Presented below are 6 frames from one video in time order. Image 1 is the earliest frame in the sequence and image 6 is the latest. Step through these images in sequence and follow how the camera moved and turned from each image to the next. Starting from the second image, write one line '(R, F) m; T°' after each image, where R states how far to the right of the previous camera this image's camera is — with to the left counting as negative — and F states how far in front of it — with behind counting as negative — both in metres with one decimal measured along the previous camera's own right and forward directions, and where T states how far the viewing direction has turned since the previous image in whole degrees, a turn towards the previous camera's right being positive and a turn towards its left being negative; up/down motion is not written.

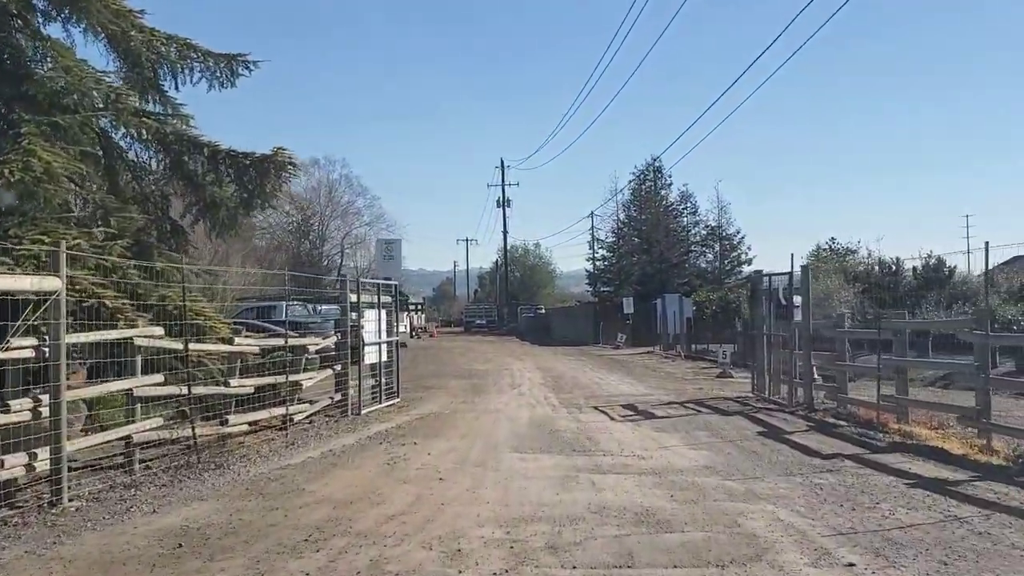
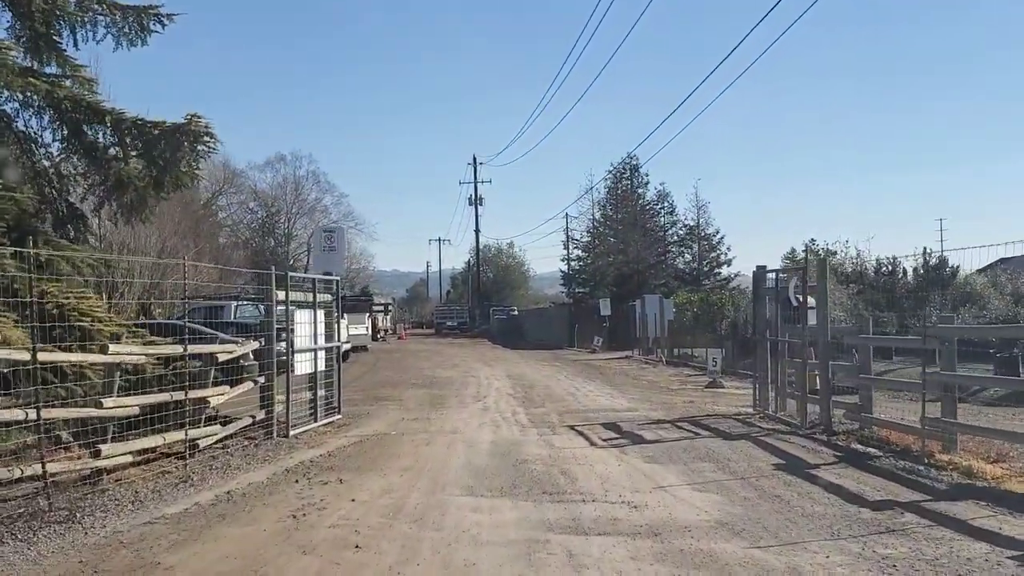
(+0.2, +2.7) m; +1°
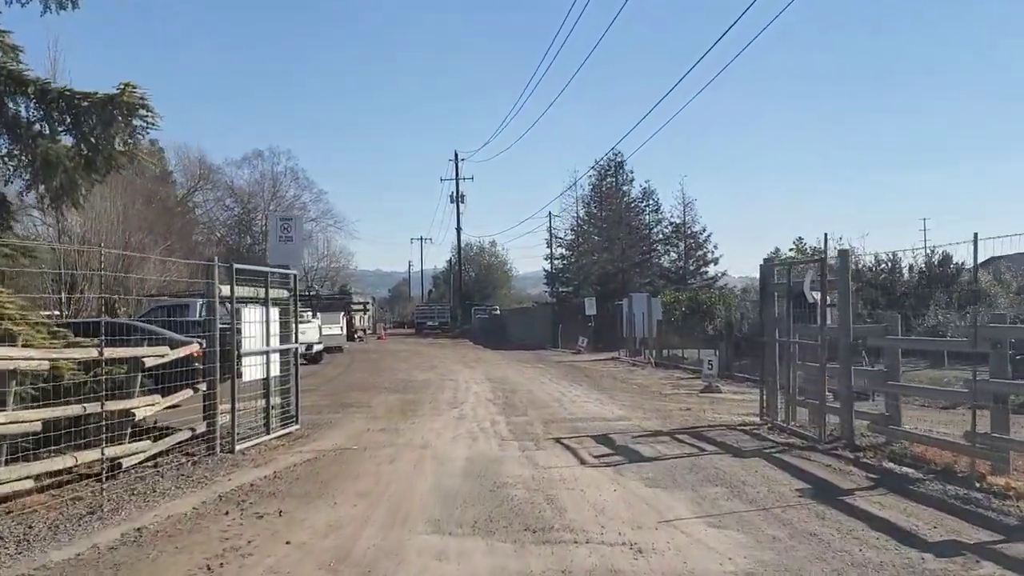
(0.0, +1.7) m; +1°
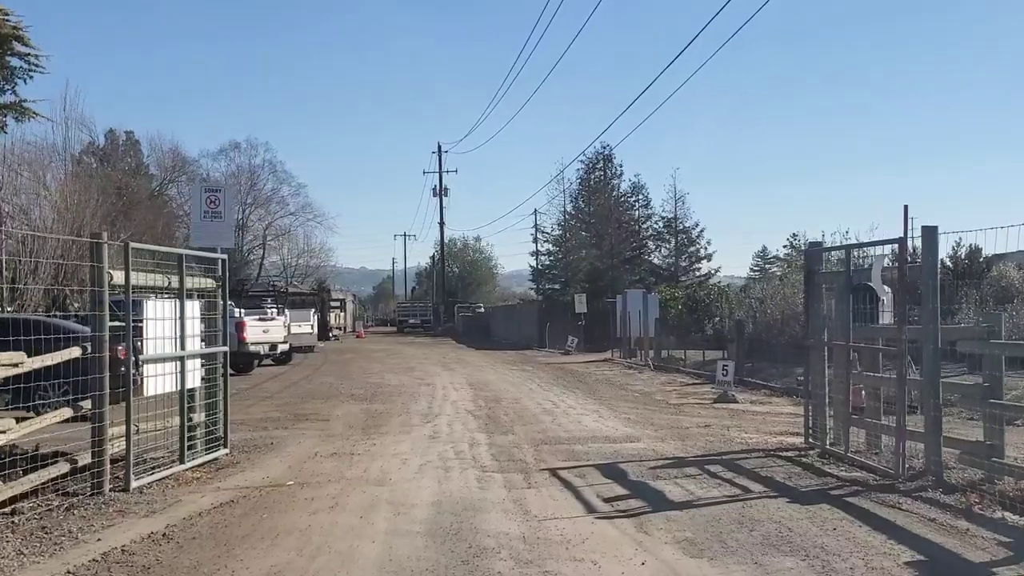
(0.0, +2.8) m; +1°
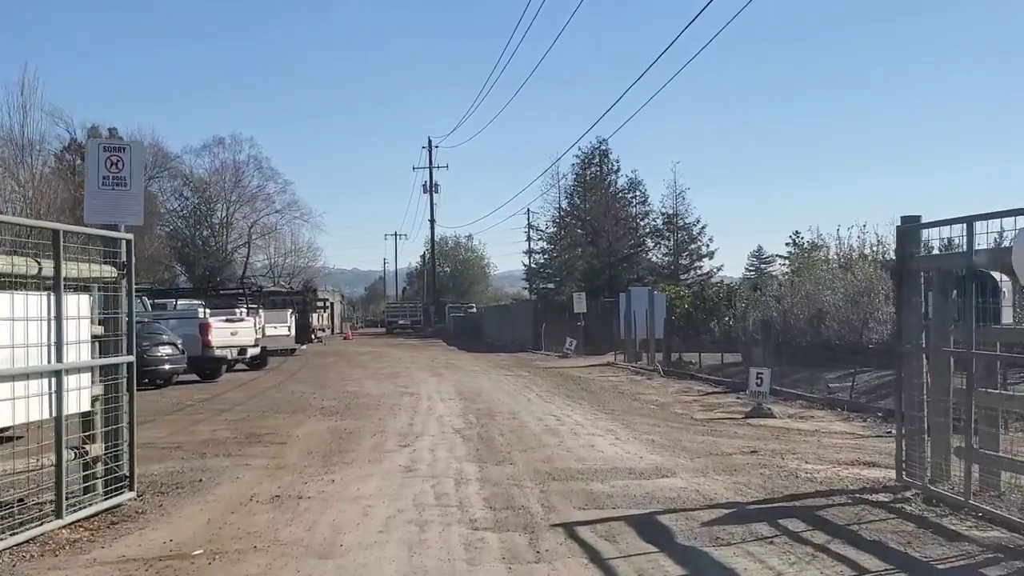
(0.0, +2.8) m; 0°
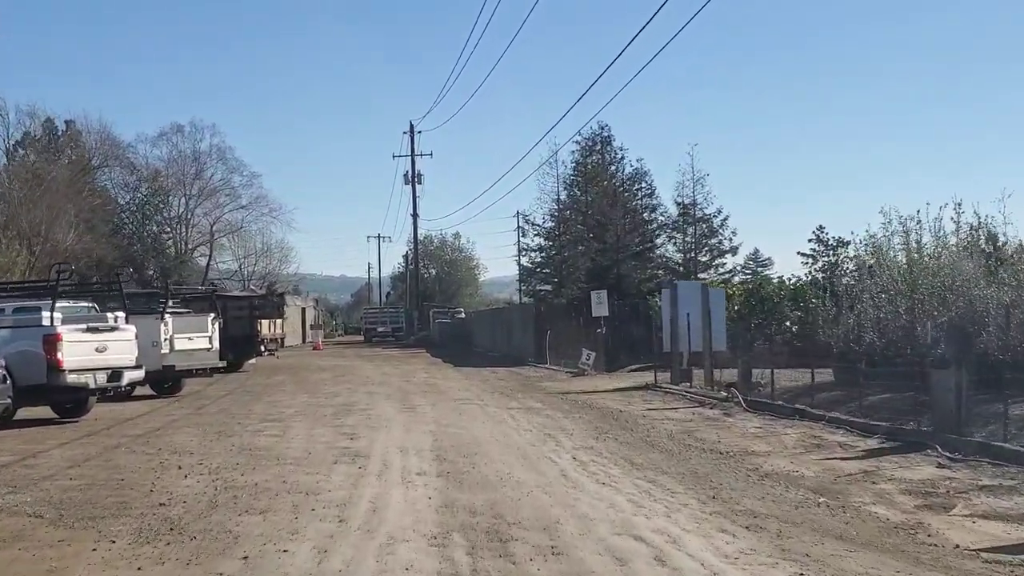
(-0.3, +8.5) m; +1°
